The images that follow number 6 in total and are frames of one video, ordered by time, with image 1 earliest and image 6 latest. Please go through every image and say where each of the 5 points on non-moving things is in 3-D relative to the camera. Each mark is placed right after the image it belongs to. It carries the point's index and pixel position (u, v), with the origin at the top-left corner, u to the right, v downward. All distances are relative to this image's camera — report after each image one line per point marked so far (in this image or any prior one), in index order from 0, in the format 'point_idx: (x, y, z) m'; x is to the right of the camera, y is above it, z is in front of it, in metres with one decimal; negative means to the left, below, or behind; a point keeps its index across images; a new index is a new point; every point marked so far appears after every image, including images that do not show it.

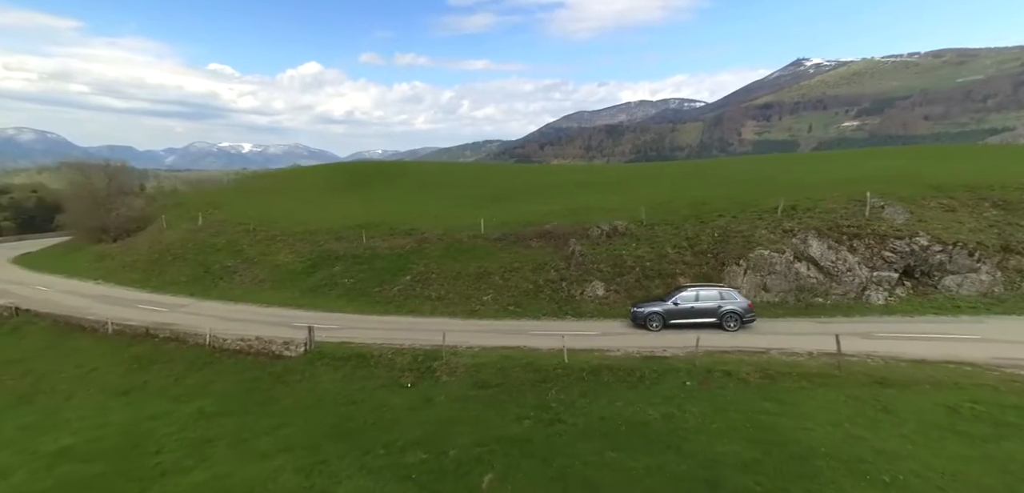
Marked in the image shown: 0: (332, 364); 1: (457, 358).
0: (-5.0, -3.3, +14.0) m
1: (-1.4, -2.8, +12.7) m
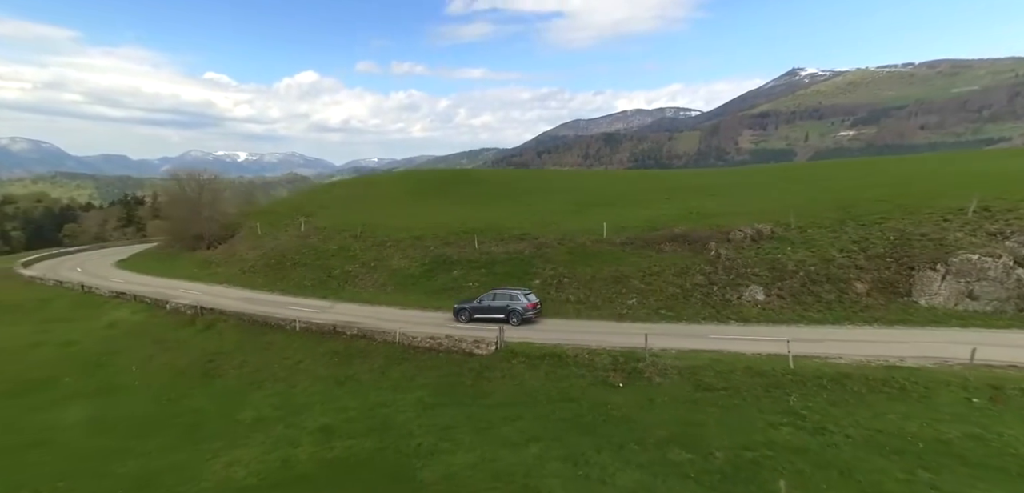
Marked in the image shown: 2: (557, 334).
0: (+0.5, -3.5, +14.8) m
1: (+3.9, -2.9, +12.8) m
2: (+1.5, -3.0, +16.9) m
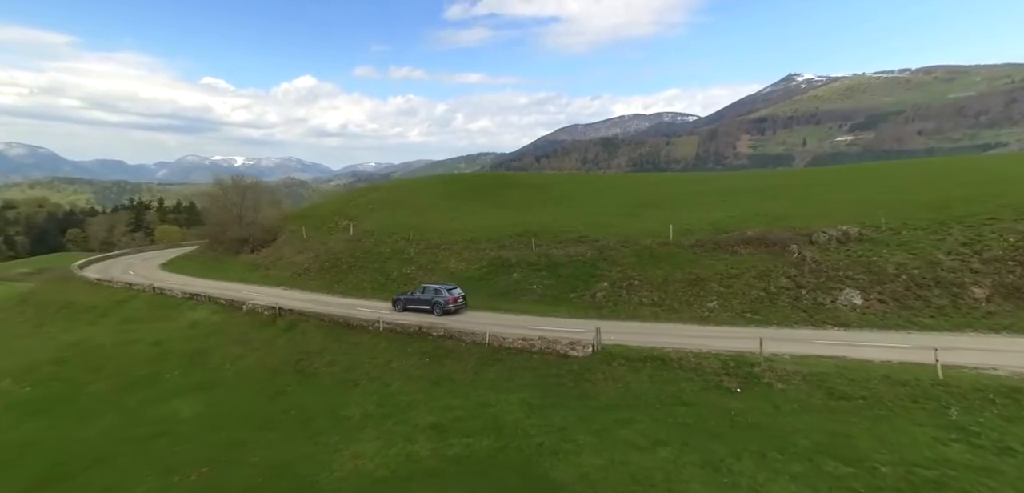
0: (+3.5, -3.5, +14.5) m
1: (+6.6, -2.9, +12.3) m
2: (+4.6, -3.0, +16.5) m
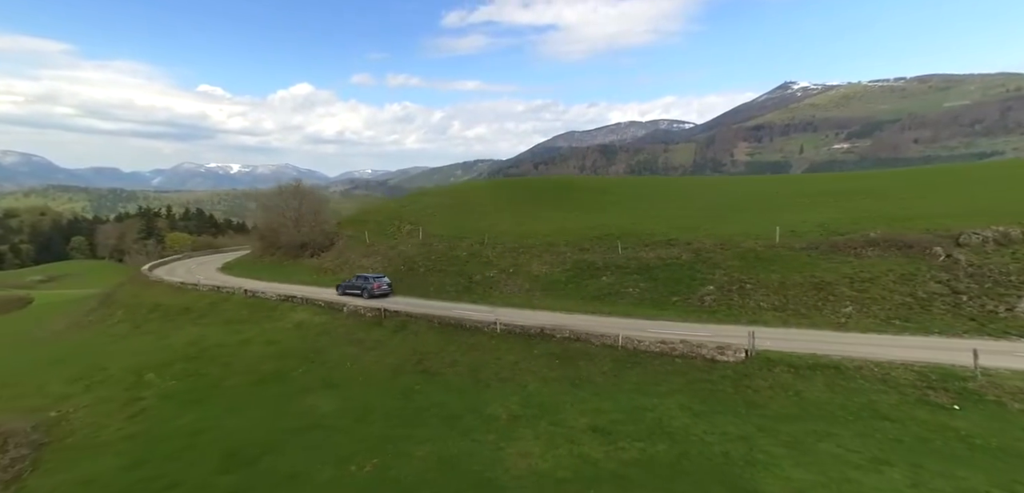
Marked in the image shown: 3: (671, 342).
0: (+7.6, -3.4, +13.2) m
1: (+10.5, -2.8, +10.6) m
2: (+9.1, -3.0, +15.1) m
3: (+5.3, -3.2, +16.6) m
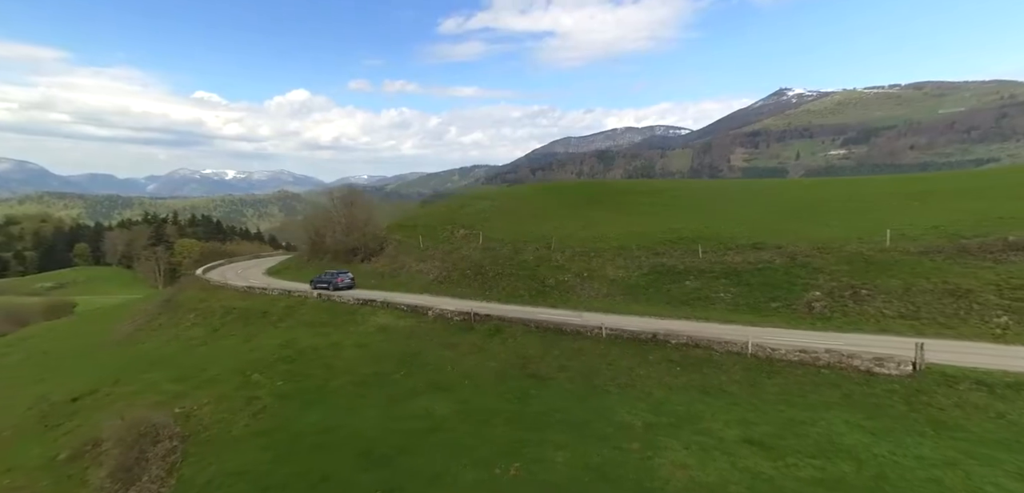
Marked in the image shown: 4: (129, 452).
0: (+11.1, -3.3, +11.5) m
1: (+13.6, -2.8, +8.5) m
2: (+12.8, -2.9, +13.1) m
3: (+9.2, -3.2, +15.1) m
4: (-13.6, -7.5, +17.8) m
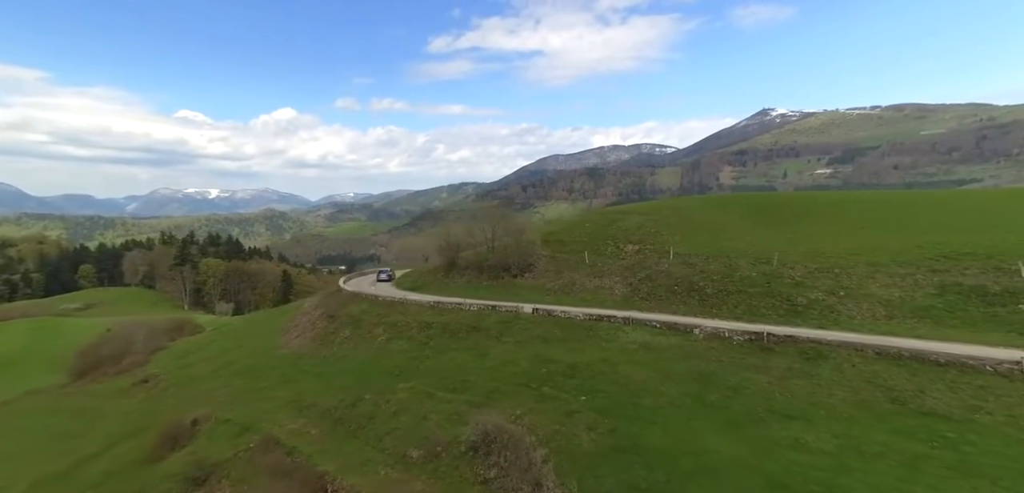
0: (+20.6, -3.0, +3.3) m
1: (+21.9, -2.3, -0.3) m
2: (+22.8, -2.6, +4.2) m
3: (+20.2, -3.0, +7.4) m
4: (-0.1, -7.5, +18.0) m
